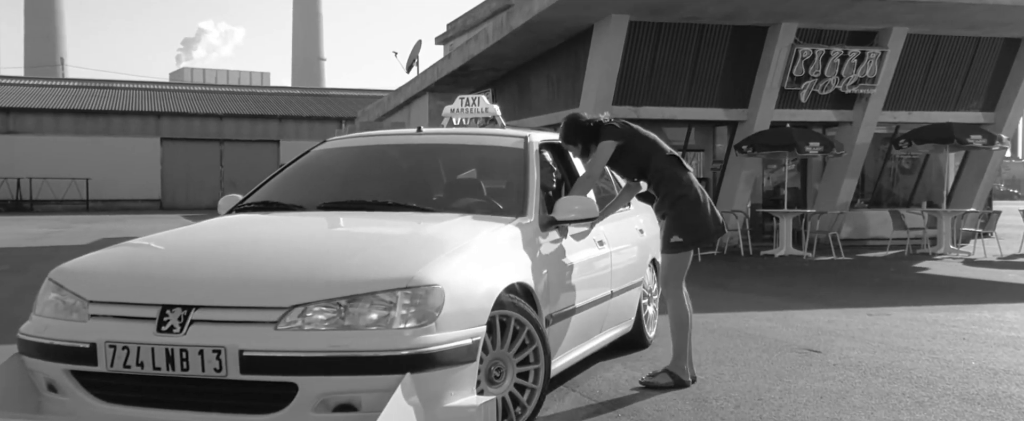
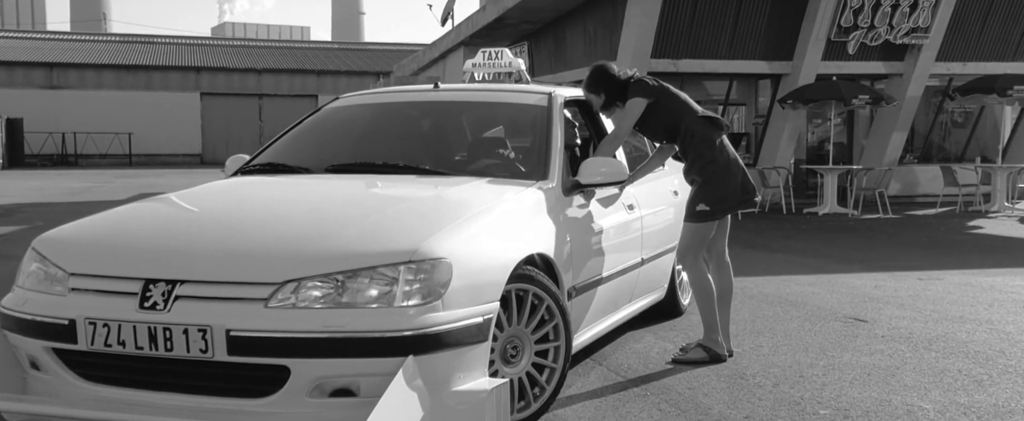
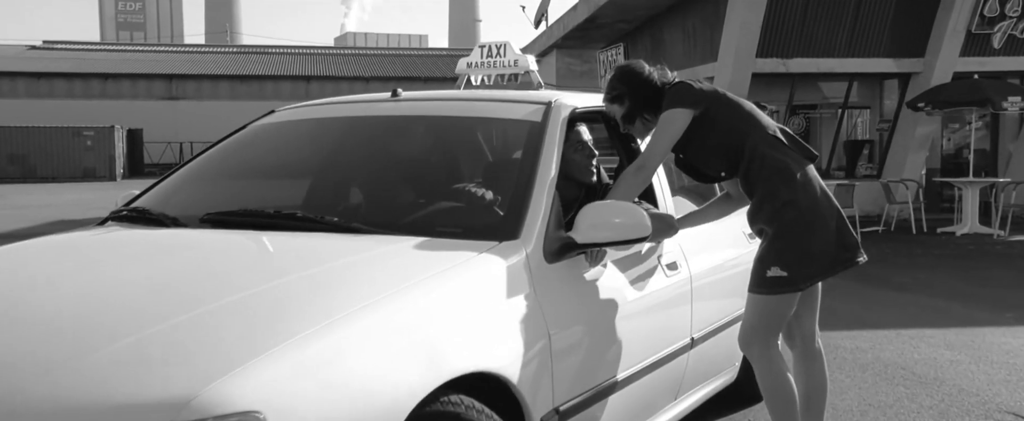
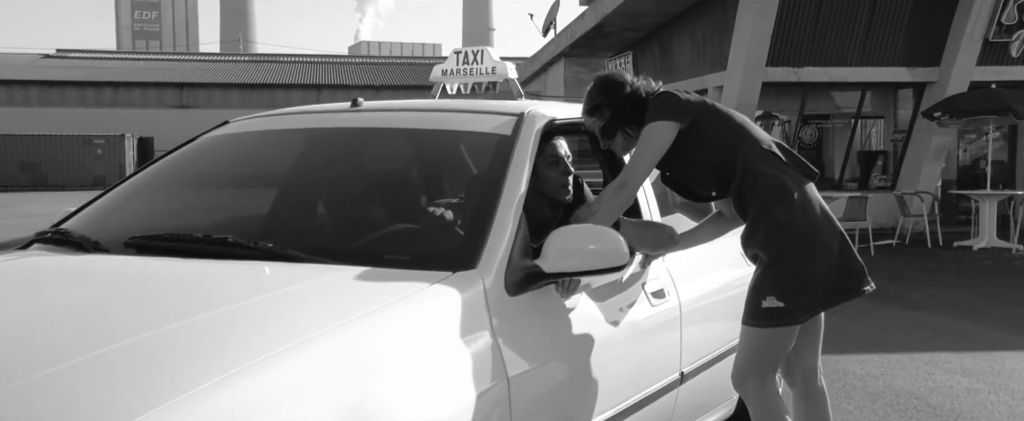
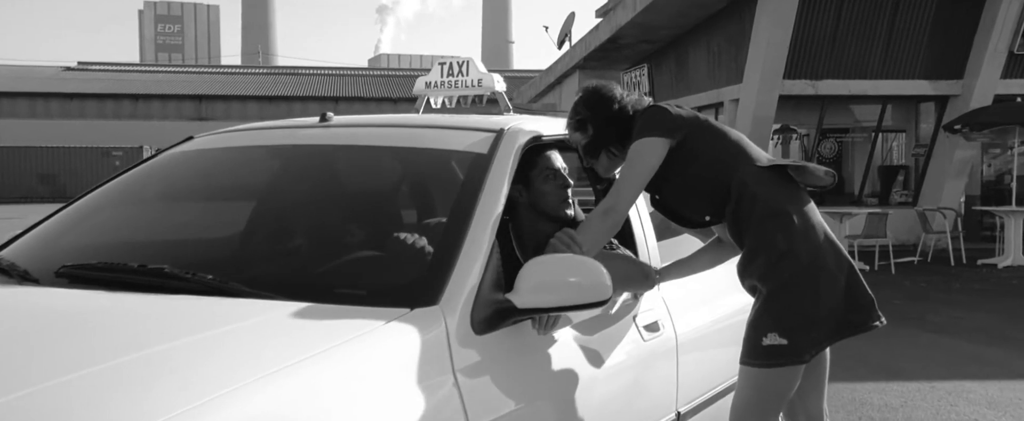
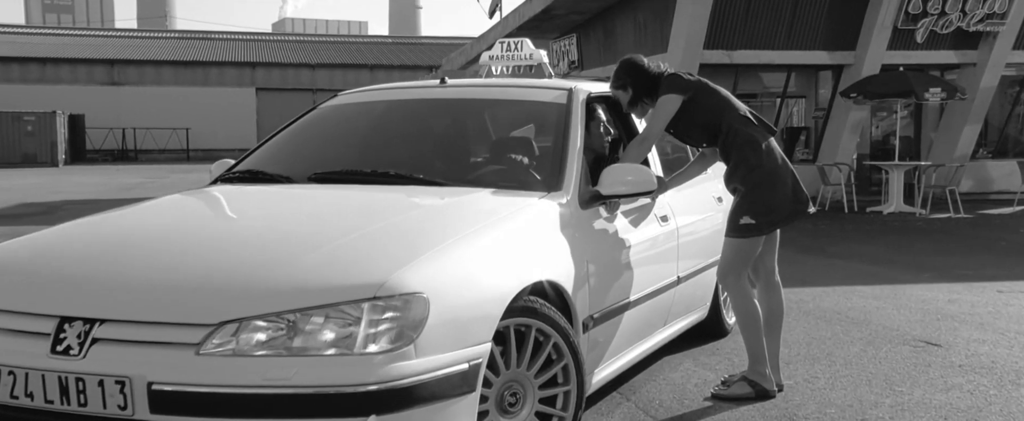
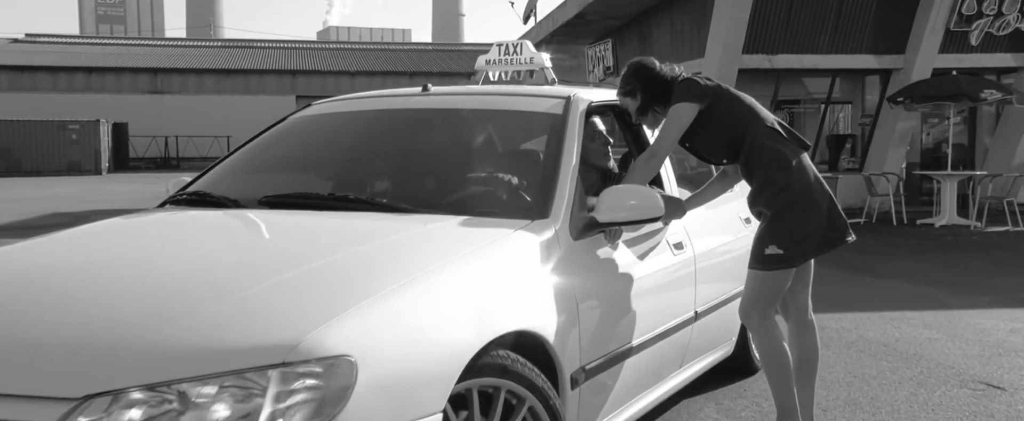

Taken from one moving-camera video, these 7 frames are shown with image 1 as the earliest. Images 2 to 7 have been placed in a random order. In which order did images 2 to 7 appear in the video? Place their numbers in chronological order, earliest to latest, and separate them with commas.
2, 6, 7, 3, 4, 5
